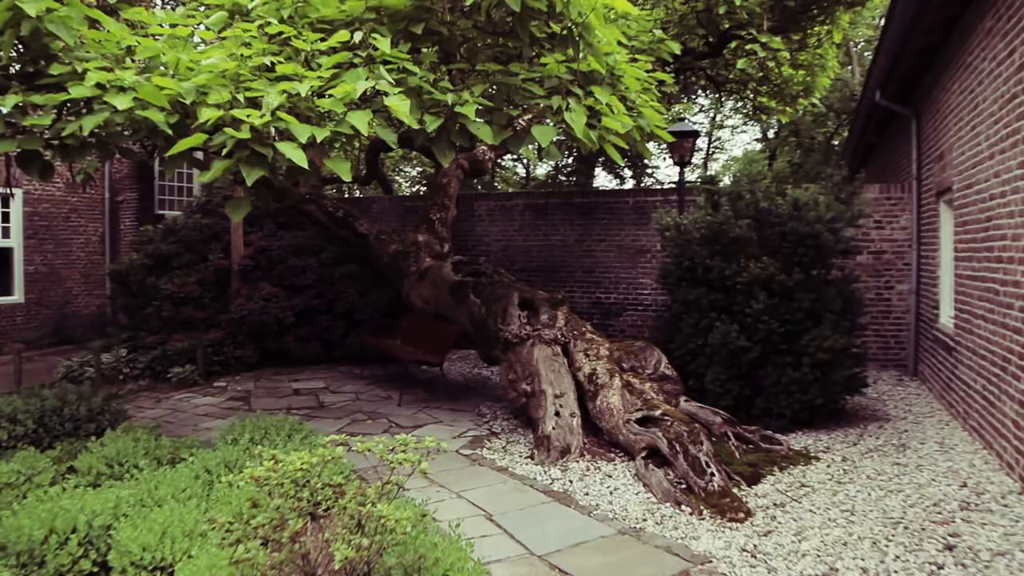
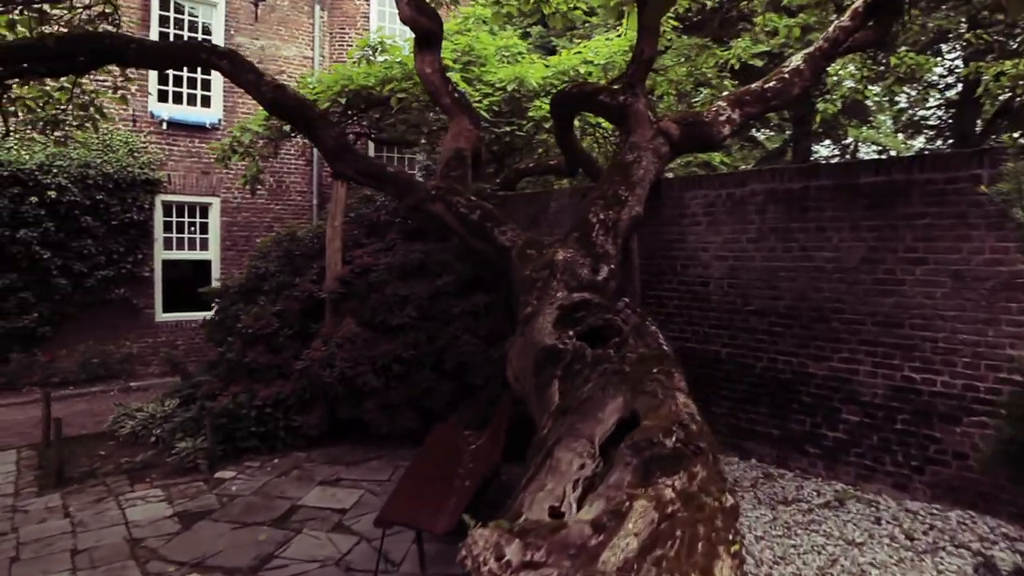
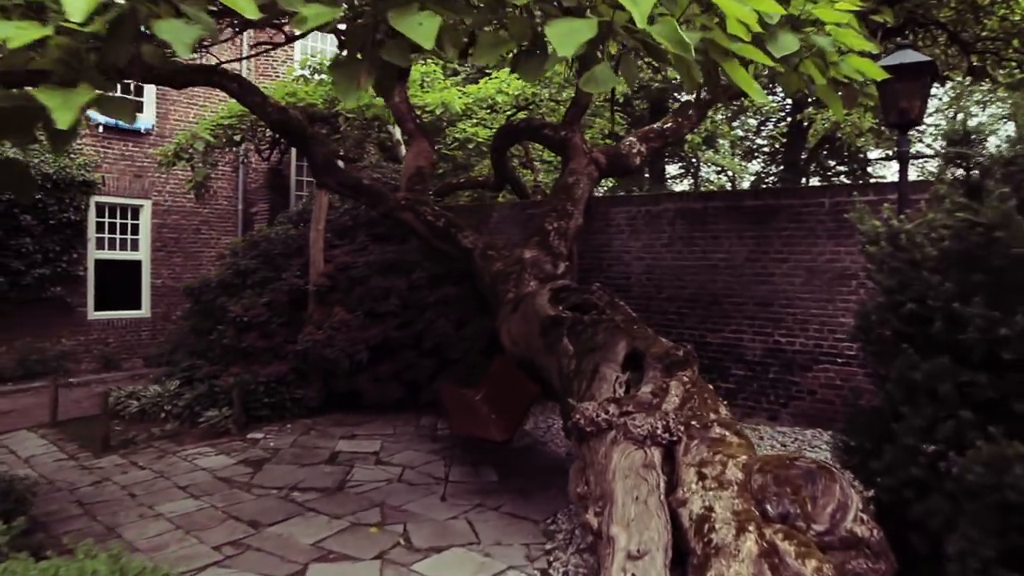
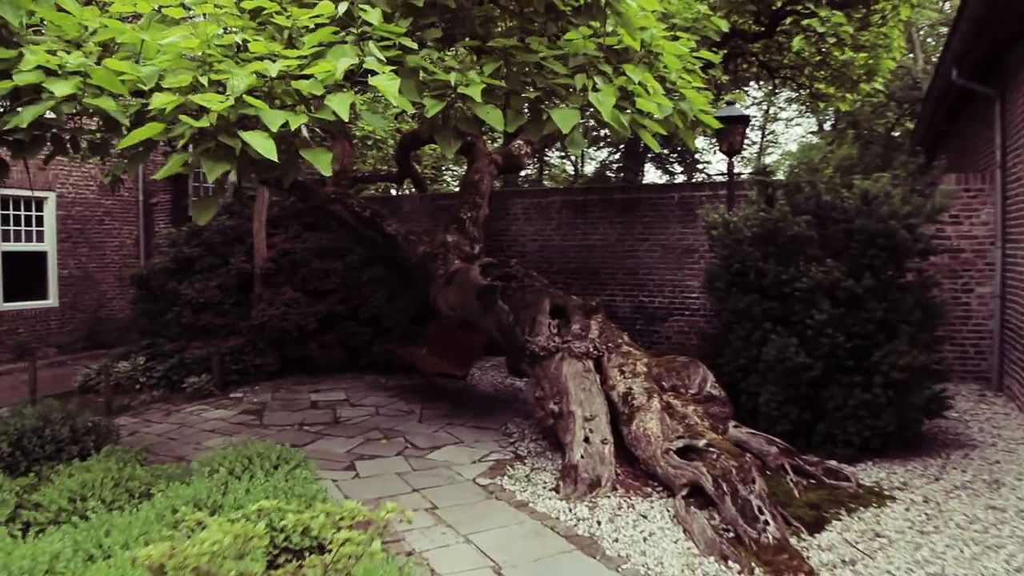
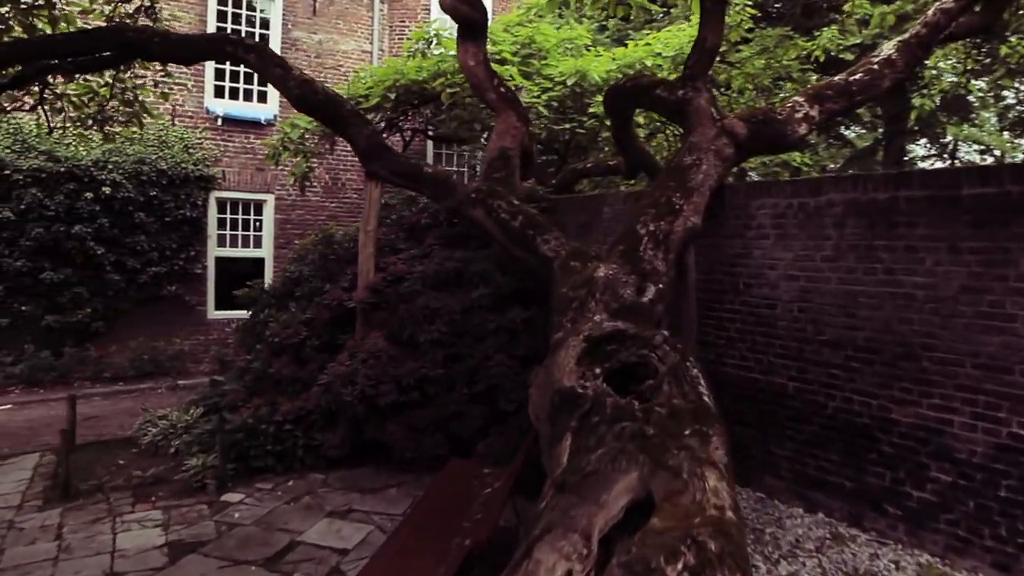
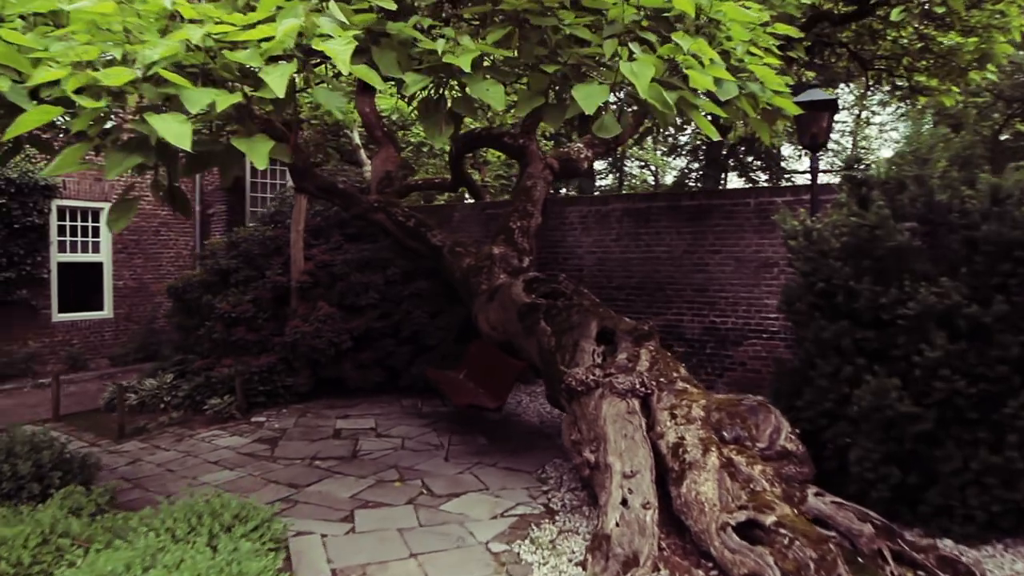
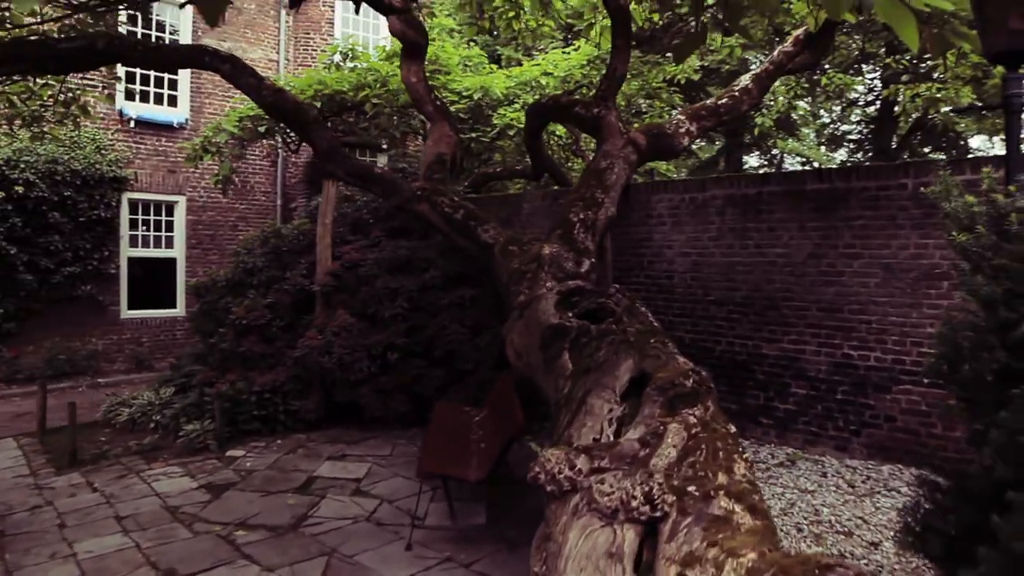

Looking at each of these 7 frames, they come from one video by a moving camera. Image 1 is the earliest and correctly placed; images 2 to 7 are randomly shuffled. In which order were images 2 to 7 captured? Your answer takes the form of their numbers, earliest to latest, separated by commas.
4, 6, 3, 7, 2, 5
